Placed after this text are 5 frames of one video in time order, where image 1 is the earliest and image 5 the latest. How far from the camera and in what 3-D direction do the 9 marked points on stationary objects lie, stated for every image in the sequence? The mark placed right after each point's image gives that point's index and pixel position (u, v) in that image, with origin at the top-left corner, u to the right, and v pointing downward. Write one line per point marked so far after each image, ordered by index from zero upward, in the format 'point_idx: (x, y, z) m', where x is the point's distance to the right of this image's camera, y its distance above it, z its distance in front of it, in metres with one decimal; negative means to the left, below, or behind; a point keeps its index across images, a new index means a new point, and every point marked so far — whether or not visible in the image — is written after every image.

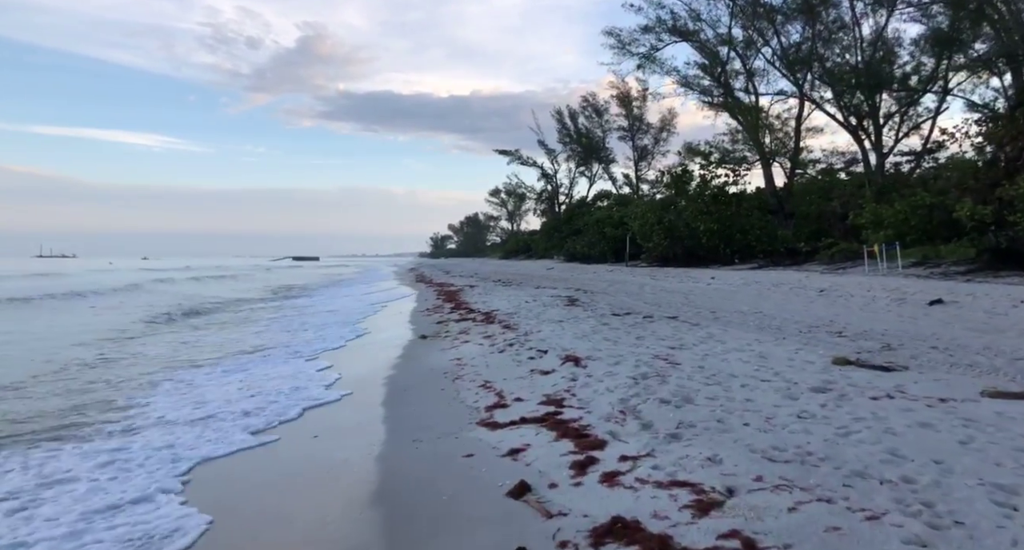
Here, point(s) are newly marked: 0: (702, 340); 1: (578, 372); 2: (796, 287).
0: (+2.5, -0.8, +7.5) m
1: (+0.7, -1.0, +6.2) m
2: (+7.4, -0.3, +15.2) m
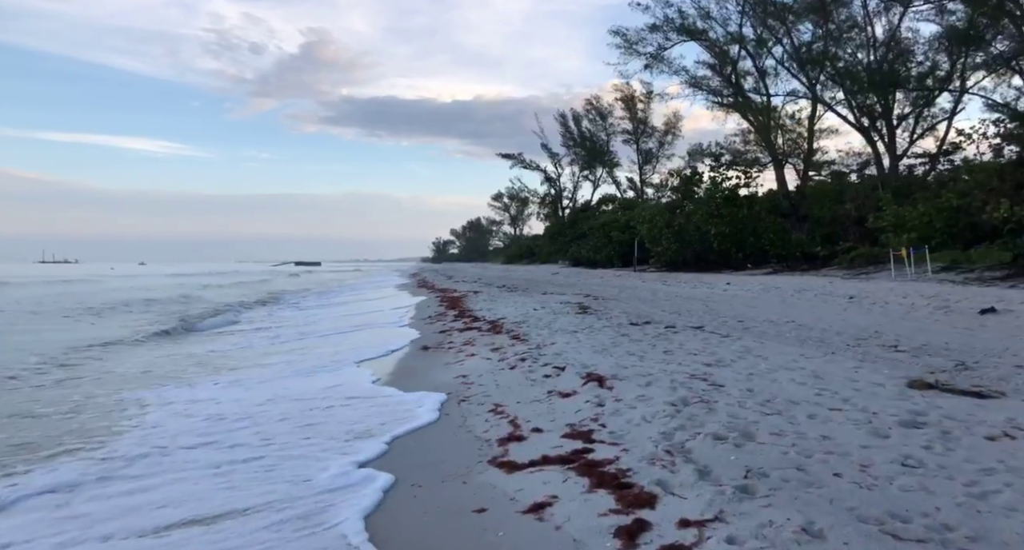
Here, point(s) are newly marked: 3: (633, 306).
0: (+2.6, -0.9, +6.7) m
1: (+0.8, -1.1, +5.3) m
2: (+7.6, -0.5, +14.3) m
3: (+2.9, -0.8, +14.0) m
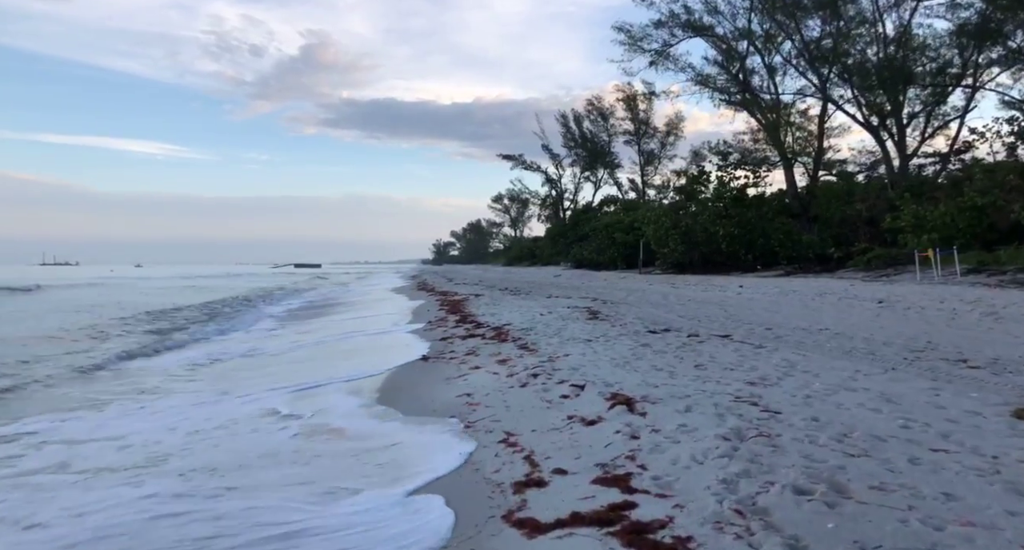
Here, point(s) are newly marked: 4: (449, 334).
0: (+2.7, -1.0, +5.8) m
1: (+1.0, -1.1, +4.4) m
2: (+7.7, -0.5, +13.5) m
3: (+3.0, -0.8, +13.1) m
4: (-1.3, -1.2, +12.1) m
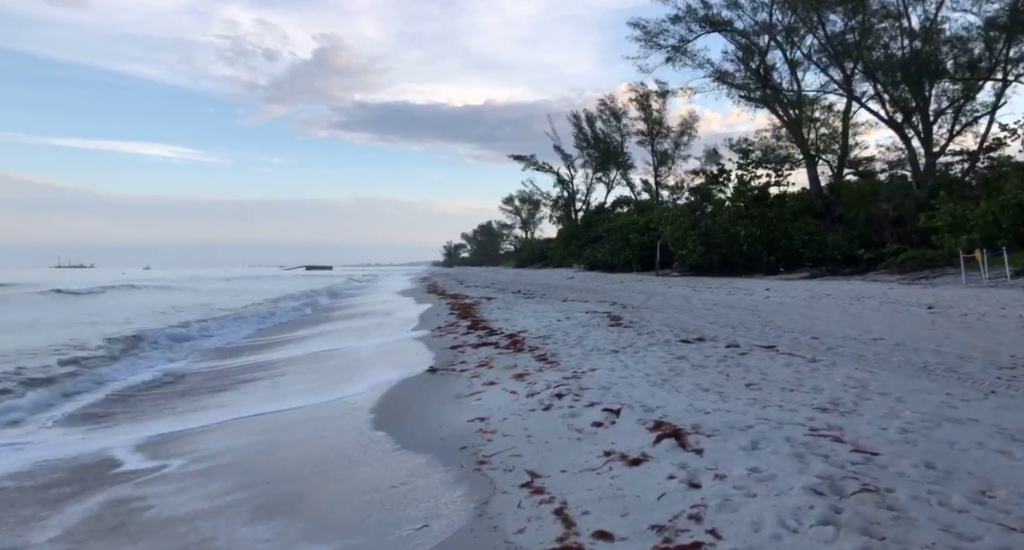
0: (+2.9, -1.0, +4.9) m
1: (+1.1, -1.2, +3.5) m
2: (+8.0, -0.6, +12.5) m
3: (+3.3, -0.9, +12.2) m
4: (-1.0, -1.3, +11.2) m
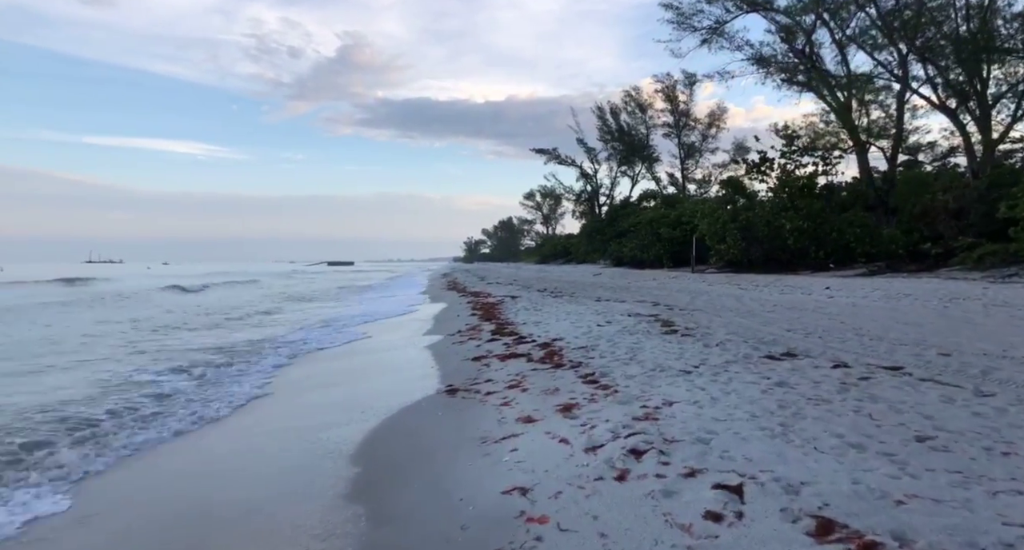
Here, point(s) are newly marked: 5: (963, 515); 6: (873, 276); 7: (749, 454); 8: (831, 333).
0: (+3.2, -1.0, +3.0) m
1: (+1.4, -1.2, +1.7) m
2: (+8.6, -0.5, +10.4) m
3: (+3.9, -0.8, +10.3) m
4: (-0.4, -1.2, +9.5) m
5: (+2.0, -1.1, +2.7) m
6: (+11.6, 0.0, +18.7) m
7: (+1.4, -1.1, +3.6) m
8: (+4.8, -0.9, +8.7) m
